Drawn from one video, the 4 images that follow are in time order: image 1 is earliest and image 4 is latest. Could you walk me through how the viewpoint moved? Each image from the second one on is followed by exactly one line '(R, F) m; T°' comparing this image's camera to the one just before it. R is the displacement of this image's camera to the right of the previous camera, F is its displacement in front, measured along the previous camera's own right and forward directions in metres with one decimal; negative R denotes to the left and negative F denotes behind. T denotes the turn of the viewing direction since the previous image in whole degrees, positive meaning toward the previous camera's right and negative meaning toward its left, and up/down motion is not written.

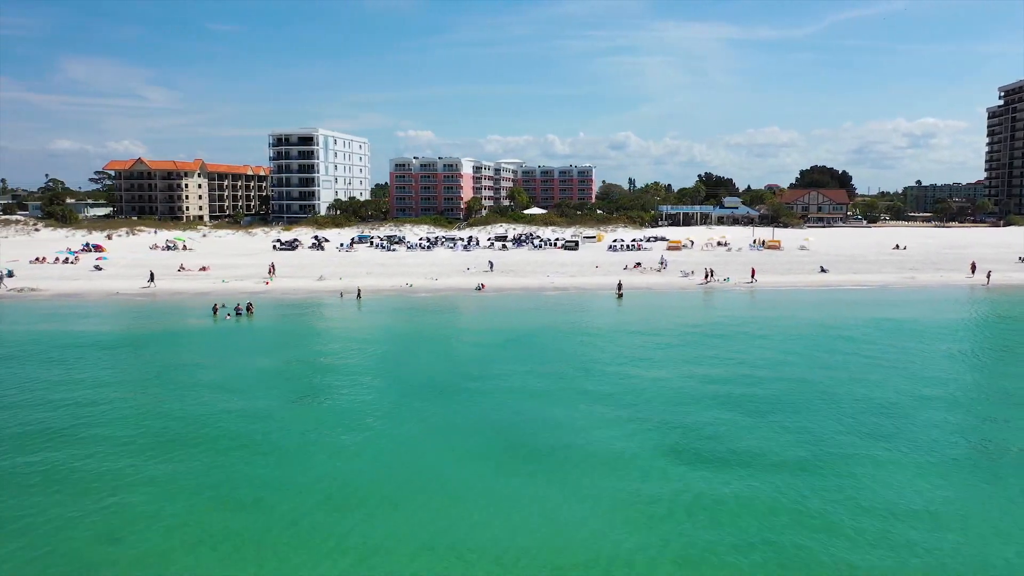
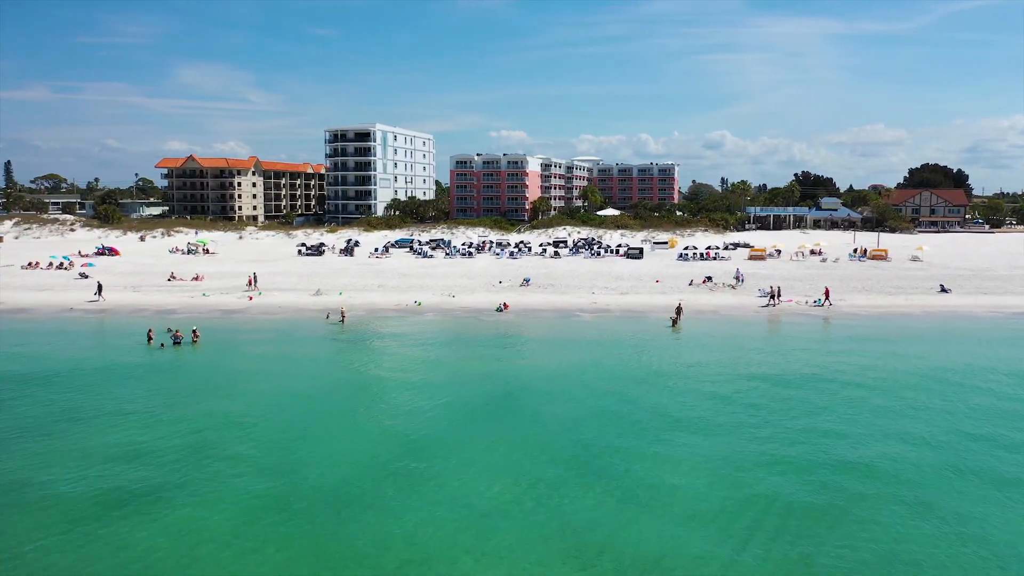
(+2.9, +9.3) m; -6°
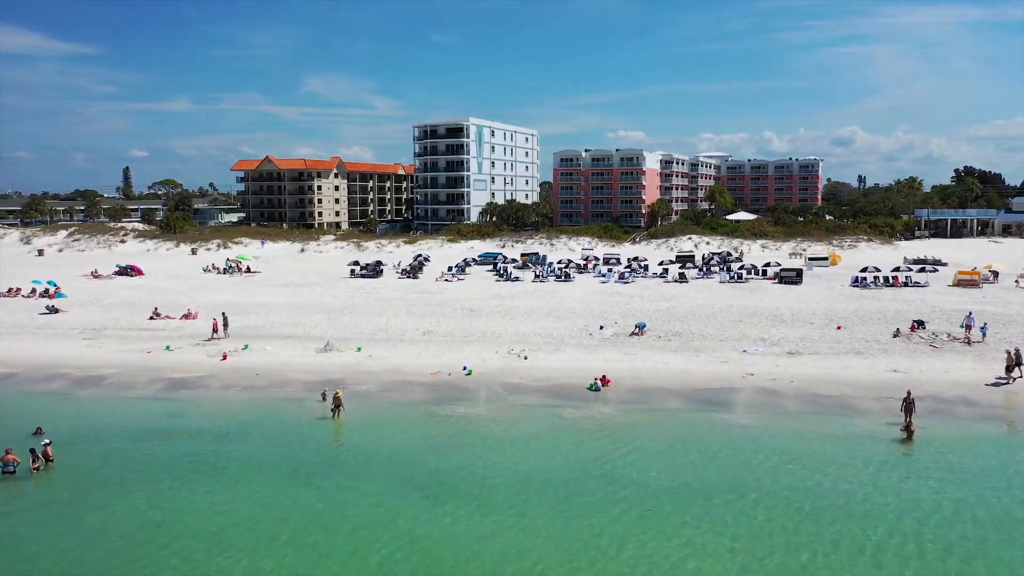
(+0.4, +14.9) m; -8°
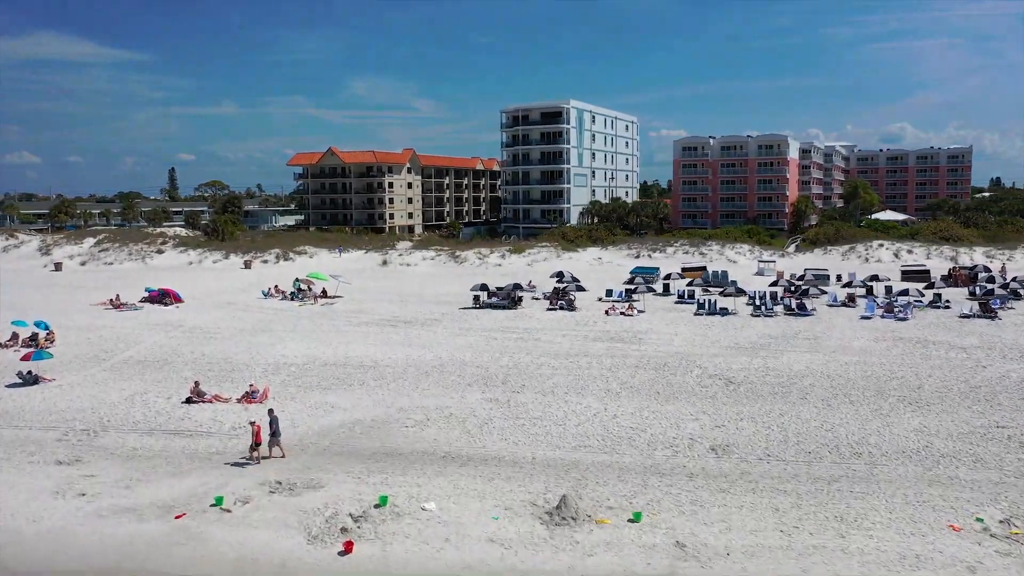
(-6.7, +15.6) m; -3°
